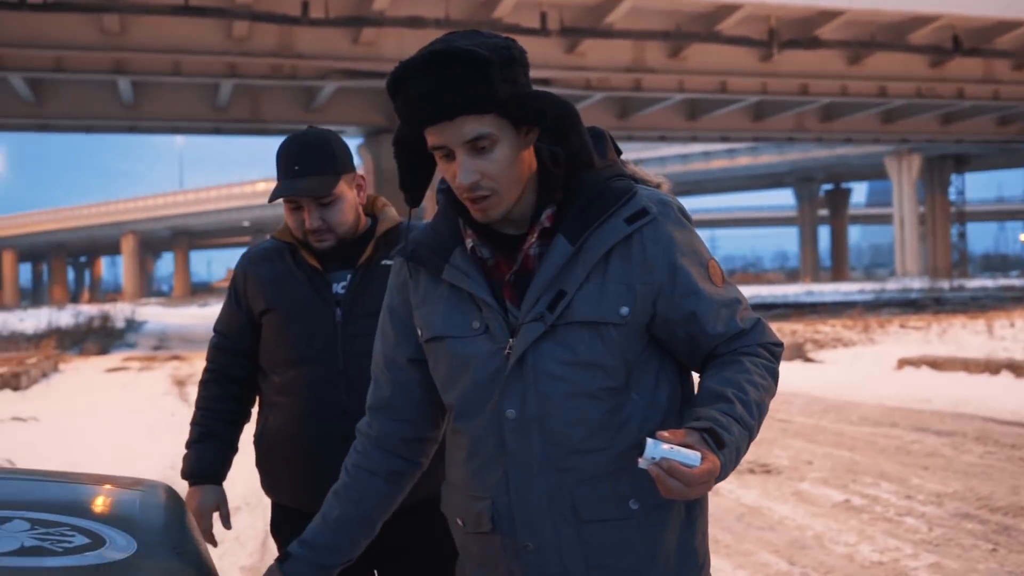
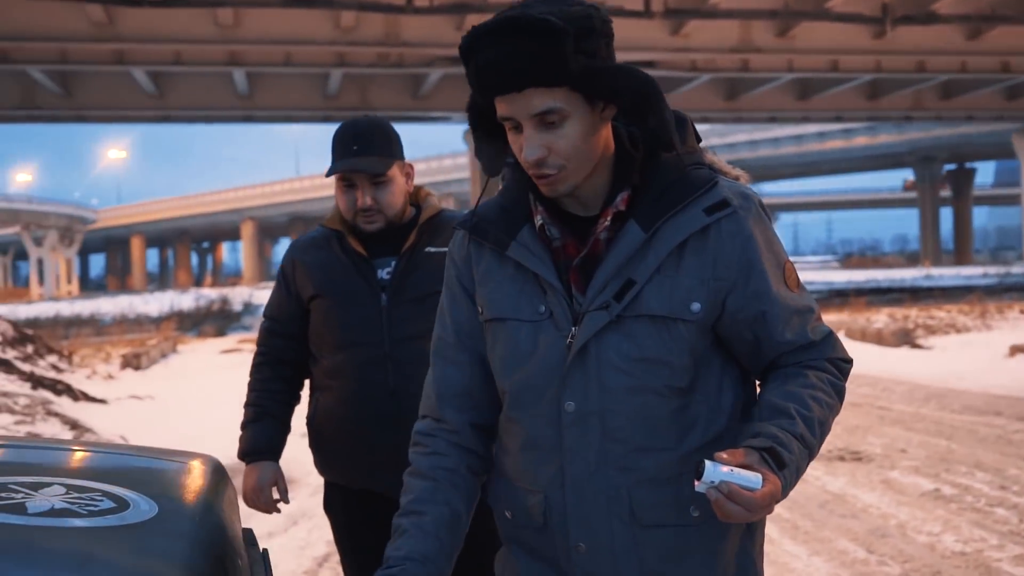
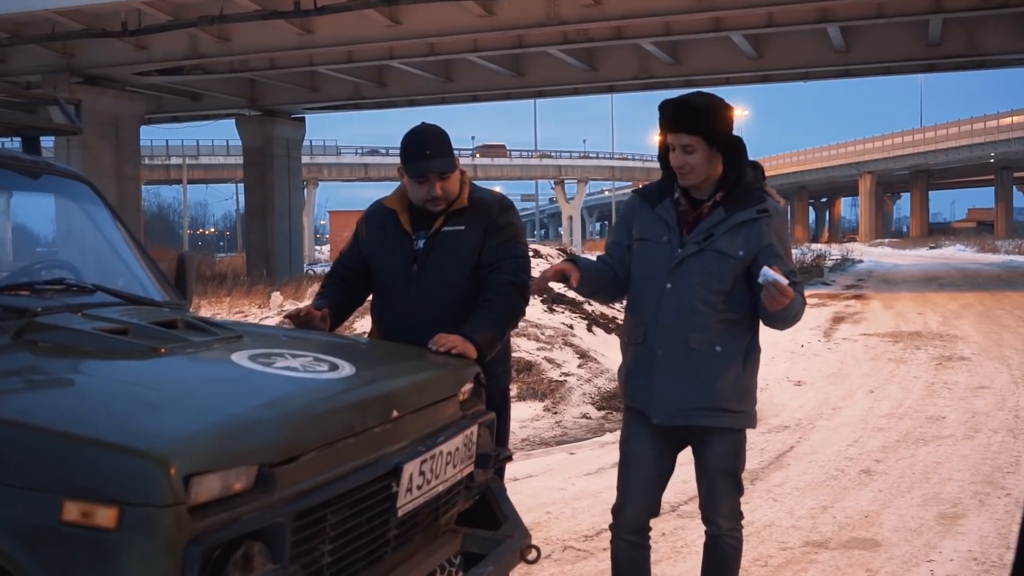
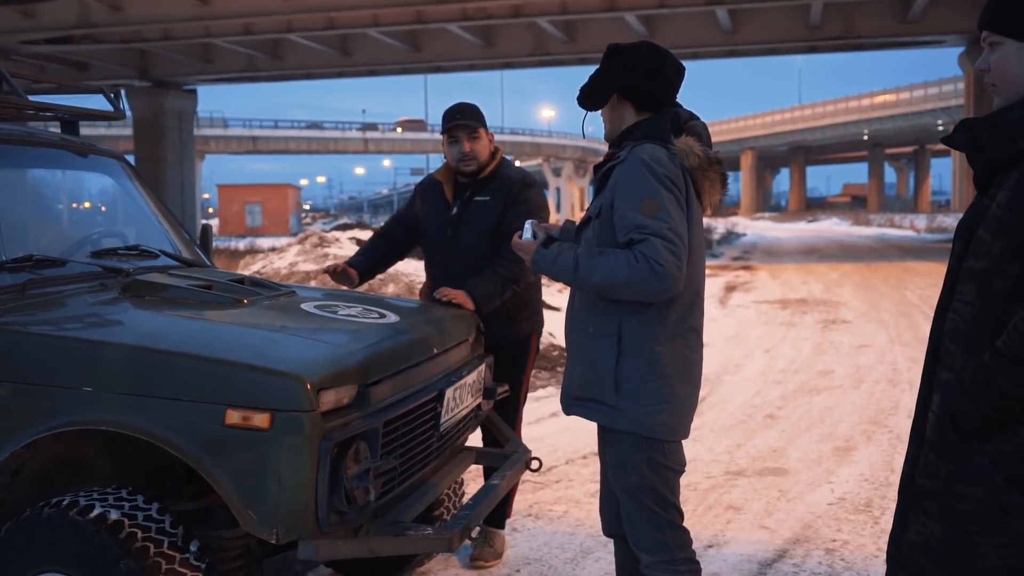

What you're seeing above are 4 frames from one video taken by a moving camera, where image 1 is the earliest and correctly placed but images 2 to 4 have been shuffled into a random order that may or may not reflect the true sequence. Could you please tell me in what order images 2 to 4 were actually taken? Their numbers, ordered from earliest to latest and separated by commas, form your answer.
2, 4, 3
